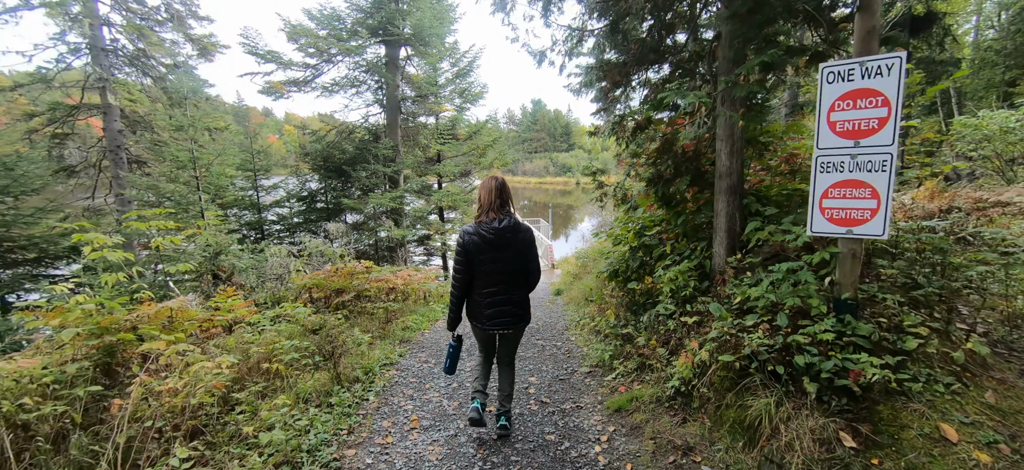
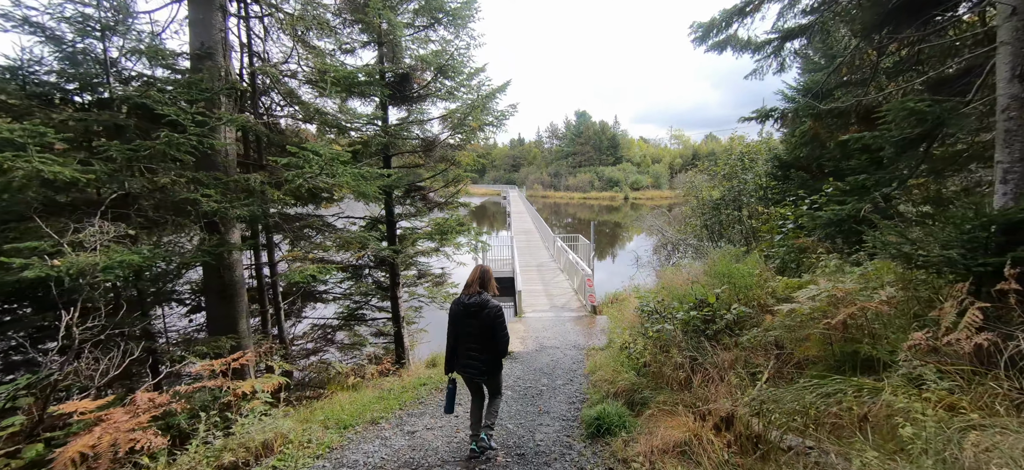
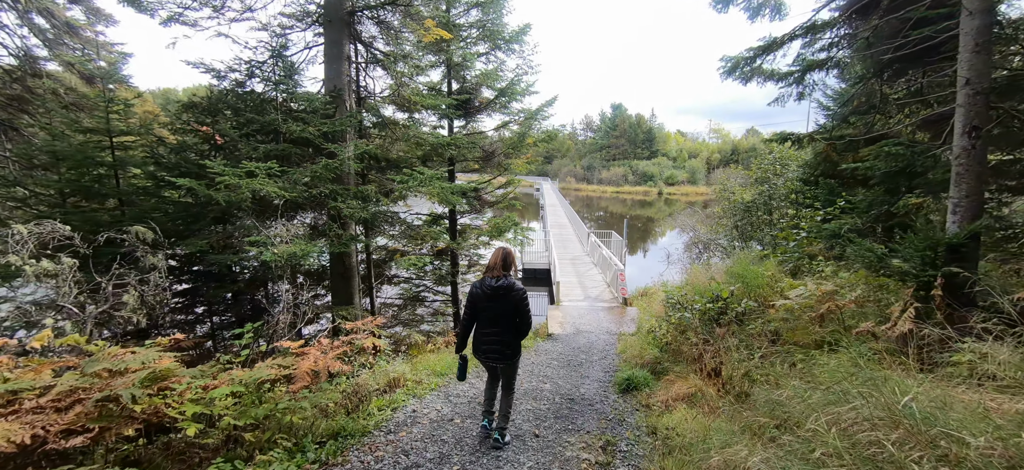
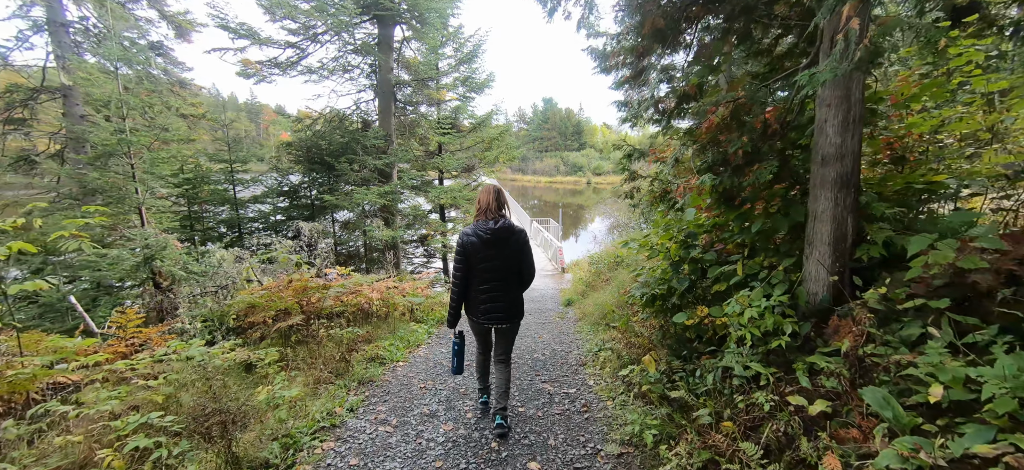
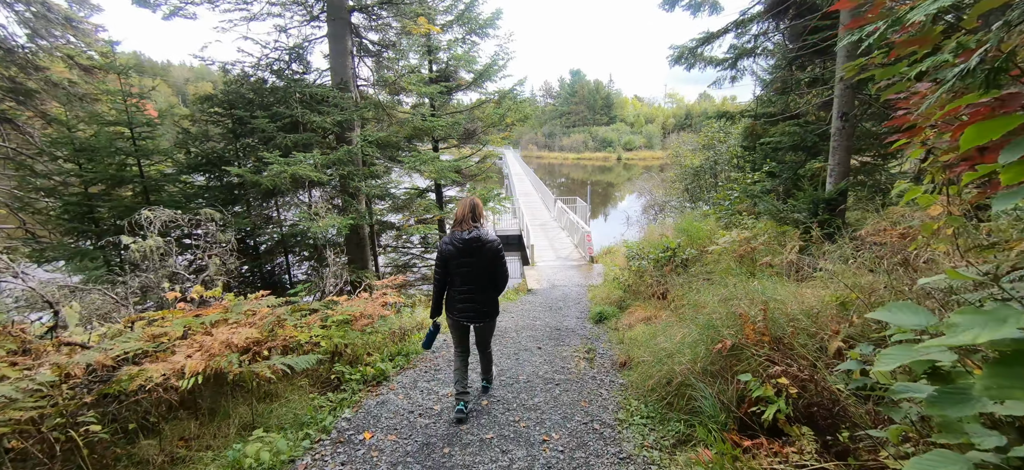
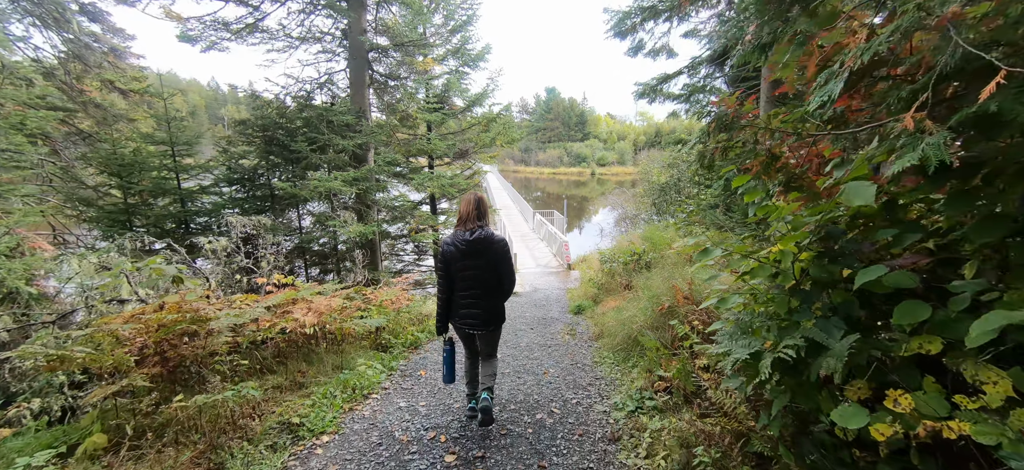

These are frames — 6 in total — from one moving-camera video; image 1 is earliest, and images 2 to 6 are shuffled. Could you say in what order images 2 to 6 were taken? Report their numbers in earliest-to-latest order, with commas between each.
4, 6, 5, 3, 2
